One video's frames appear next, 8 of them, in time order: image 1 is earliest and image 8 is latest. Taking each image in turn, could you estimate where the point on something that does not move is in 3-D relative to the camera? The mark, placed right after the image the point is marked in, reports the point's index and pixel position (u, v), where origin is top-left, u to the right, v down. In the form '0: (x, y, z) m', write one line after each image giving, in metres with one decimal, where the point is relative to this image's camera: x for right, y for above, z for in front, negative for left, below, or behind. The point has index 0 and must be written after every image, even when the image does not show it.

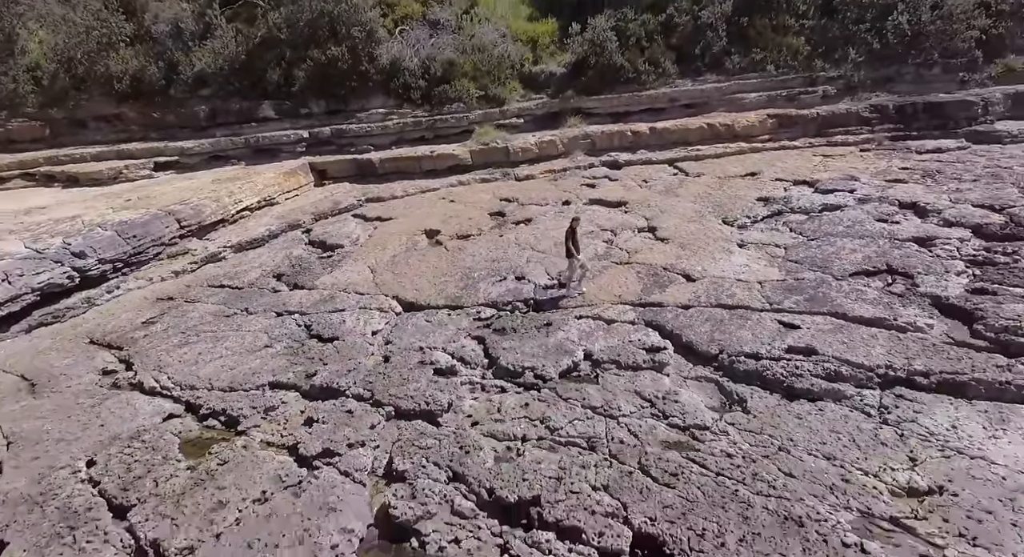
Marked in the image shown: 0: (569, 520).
0: (+0.2, -0.8, +1.7) m
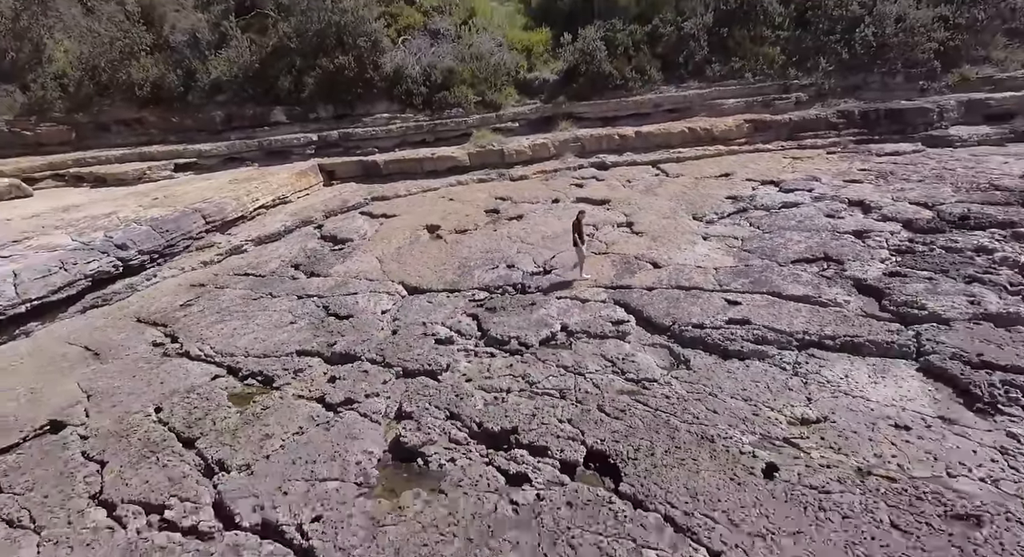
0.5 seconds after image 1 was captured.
0: (+0.1, -0.7, +2.3) m
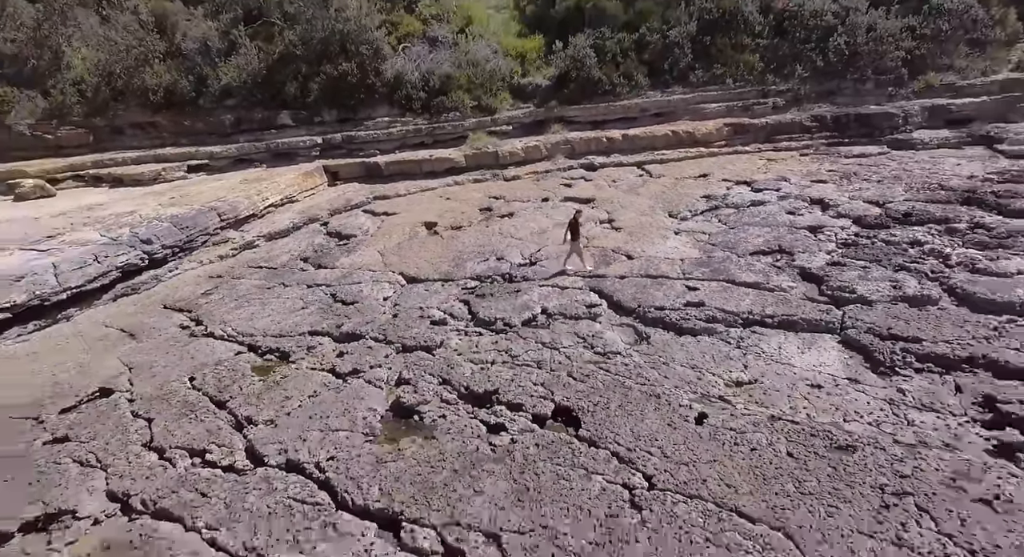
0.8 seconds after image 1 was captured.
0: (0.0, -0.7, +2.8) m
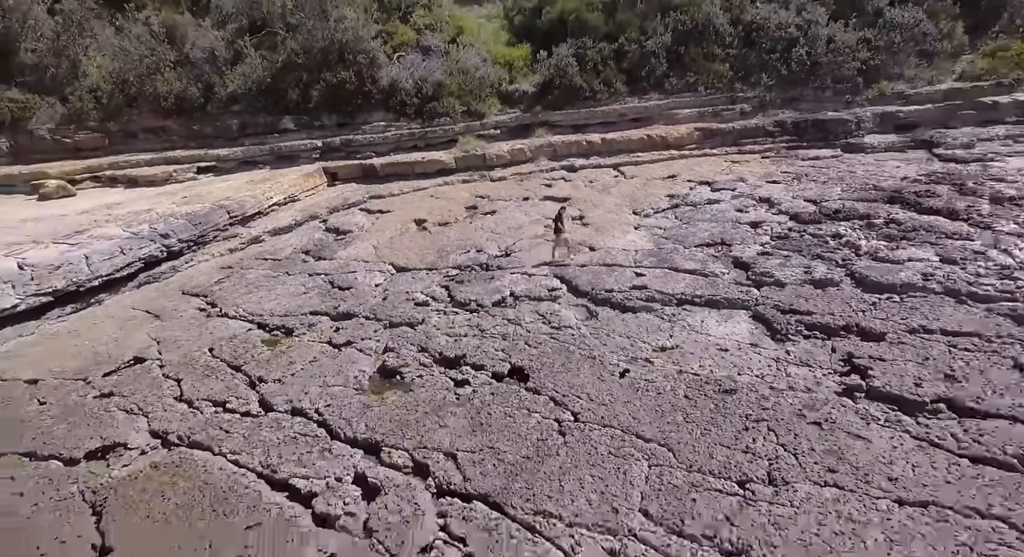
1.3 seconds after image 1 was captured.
0: (-0.2, -0.6, +3.4) m
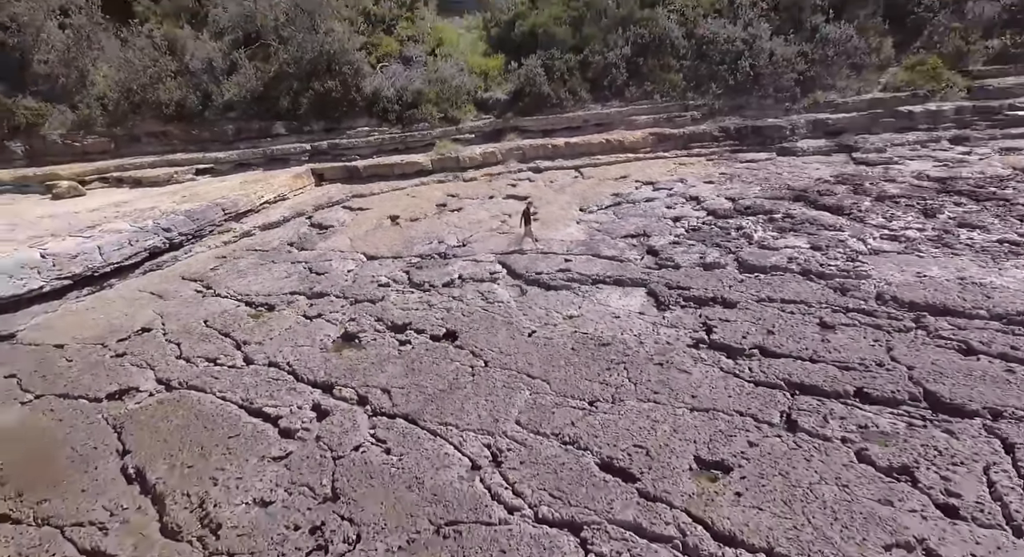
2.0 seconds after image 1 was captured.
0: (-0.7, -0.4, +4.2) m
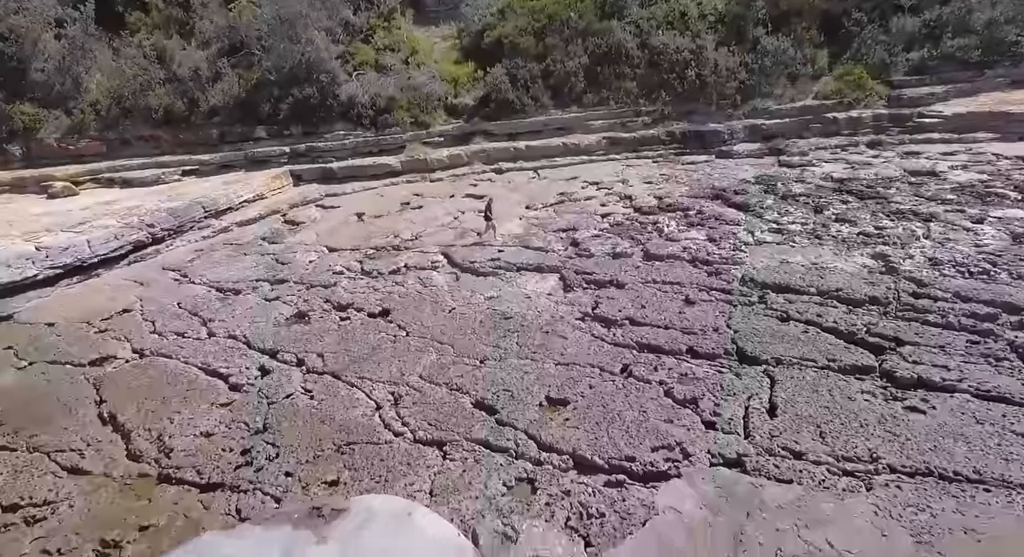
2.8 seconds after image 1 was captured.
0: (-1.4, -0.3, +4.9) m
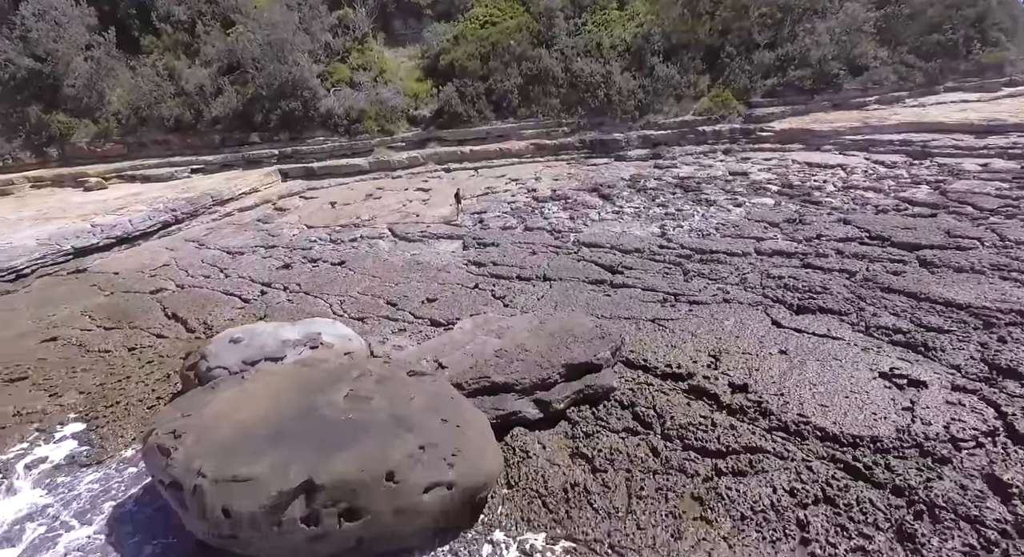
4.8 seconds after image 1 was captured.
0: (-2.6, +0.3, +7.2) m
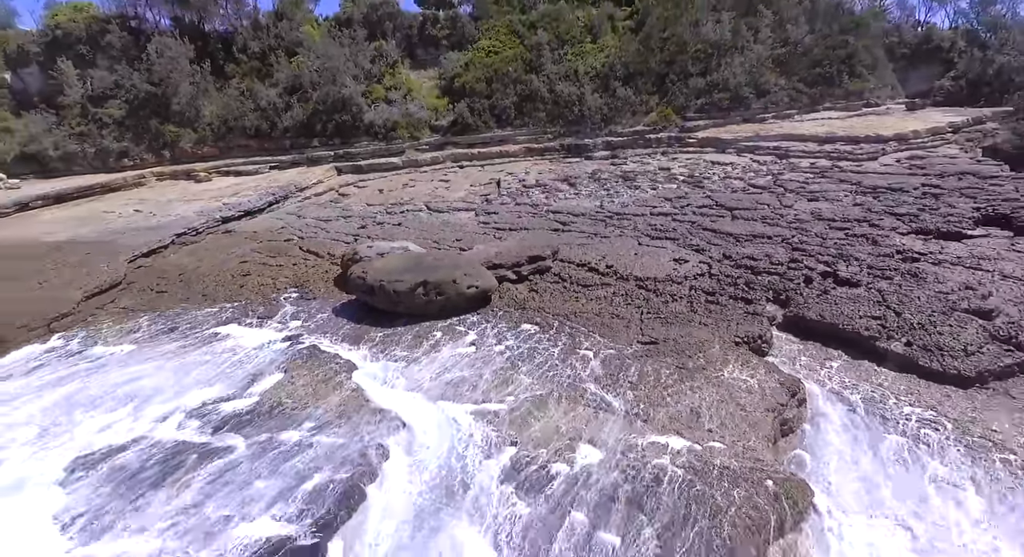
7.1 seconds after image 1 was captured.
0: (-2.8, +1.2, +11.2) m
